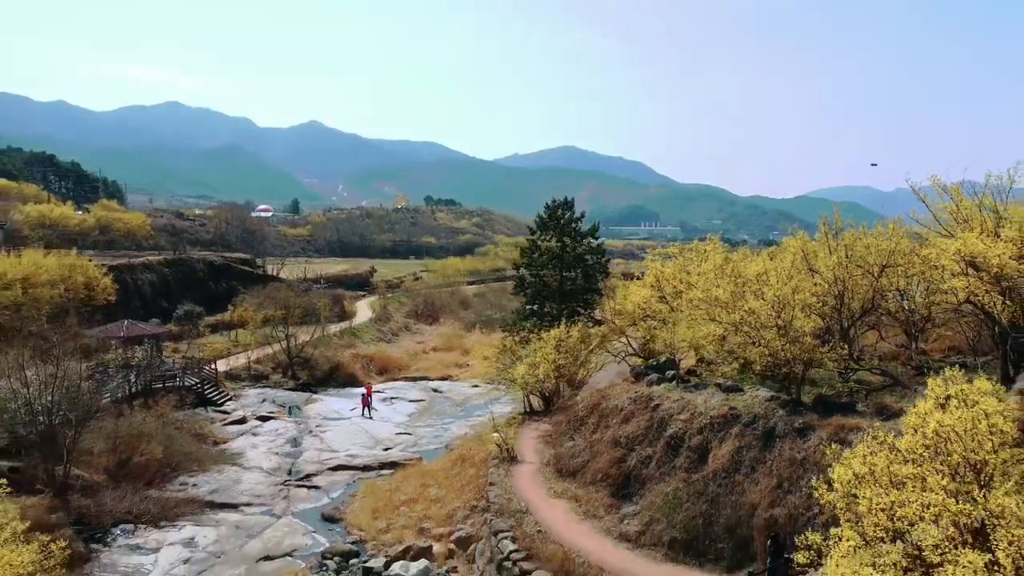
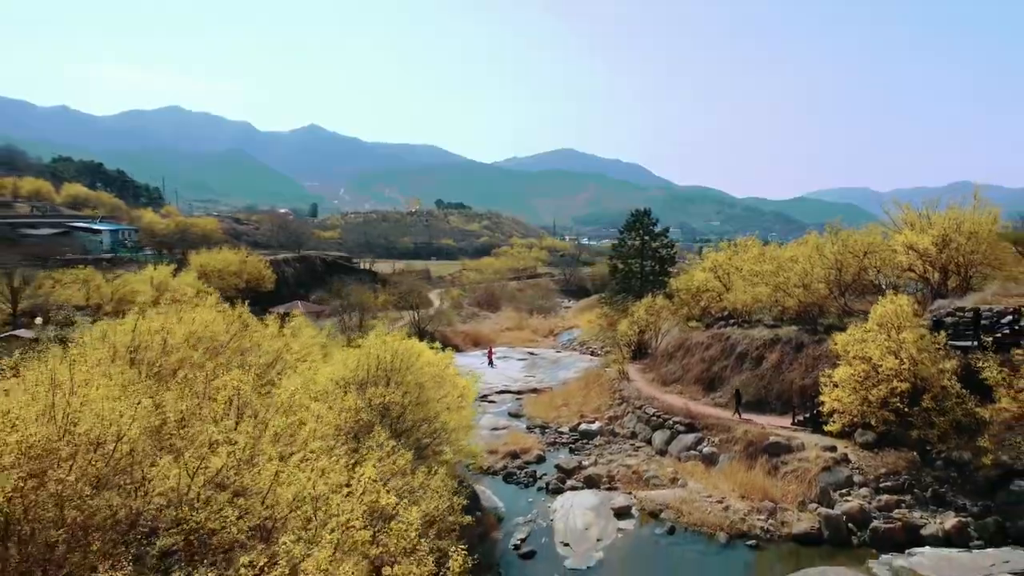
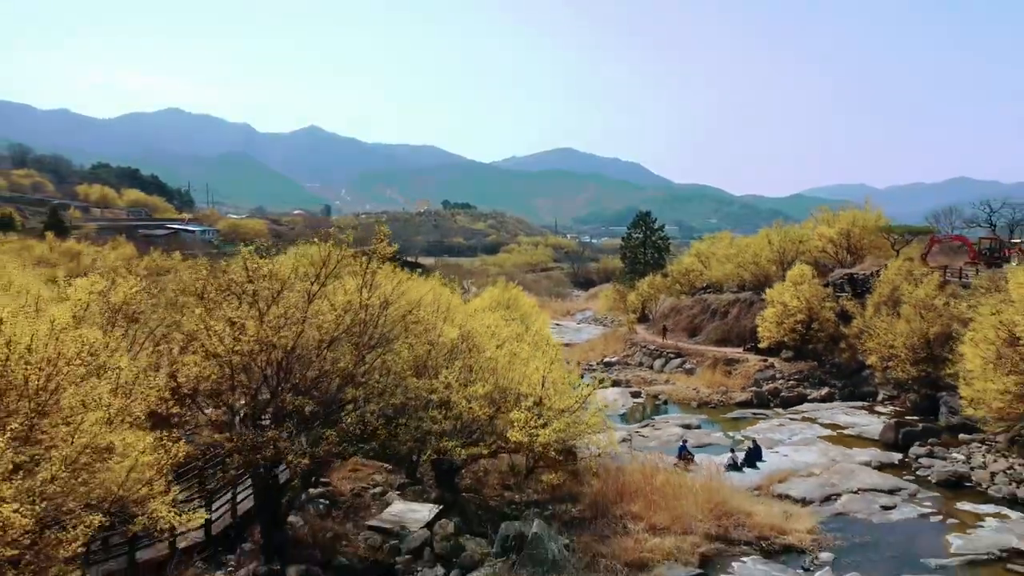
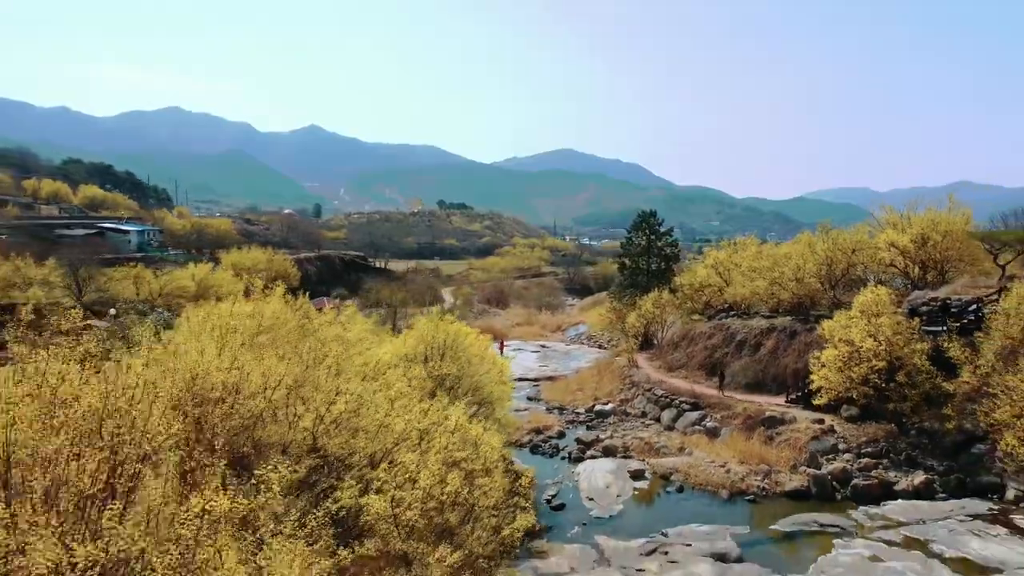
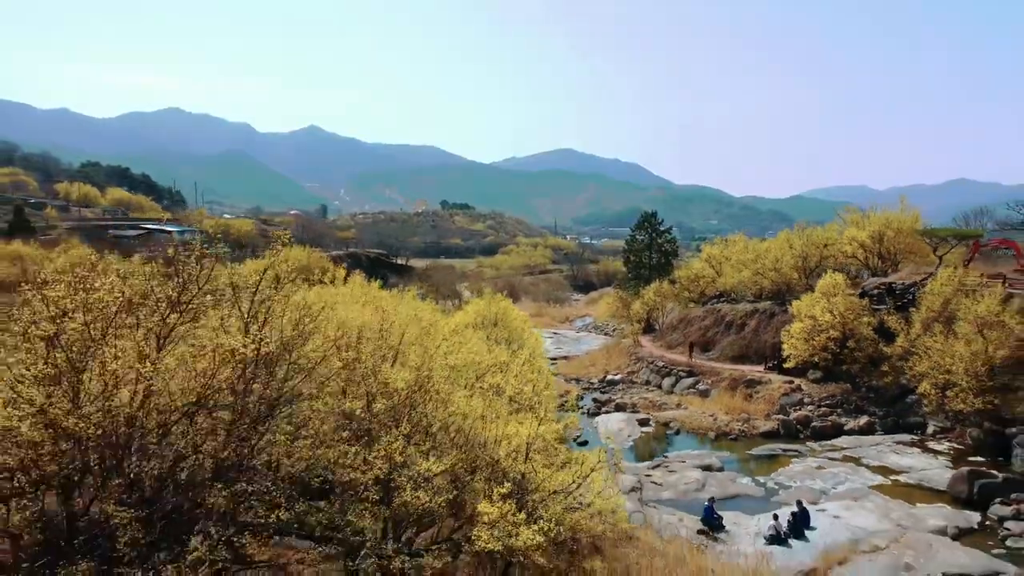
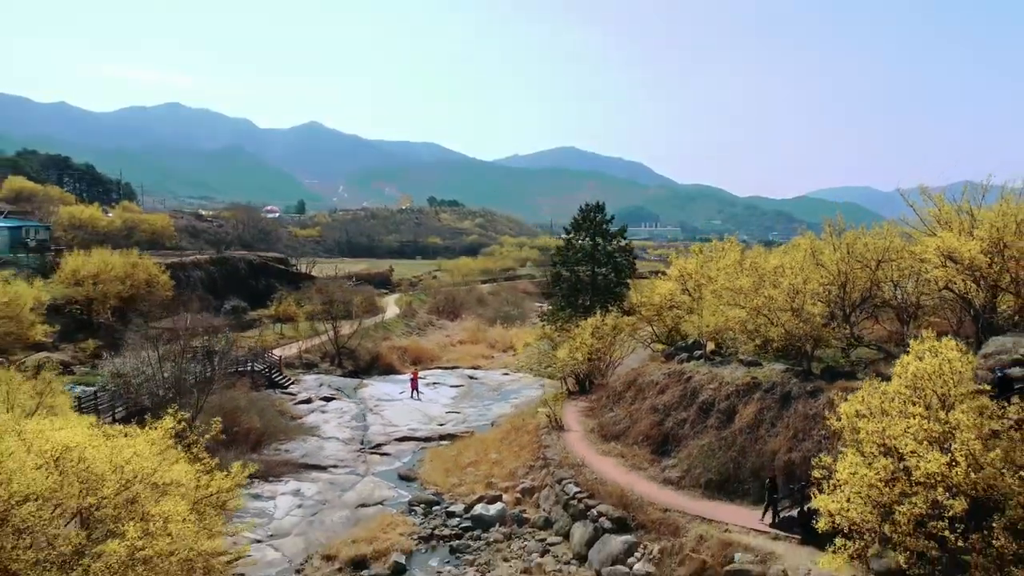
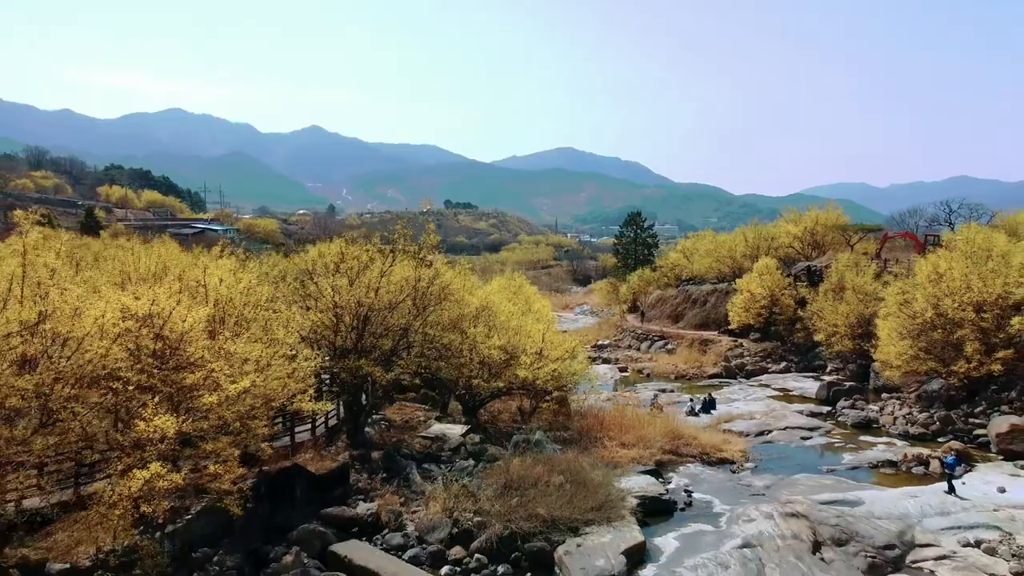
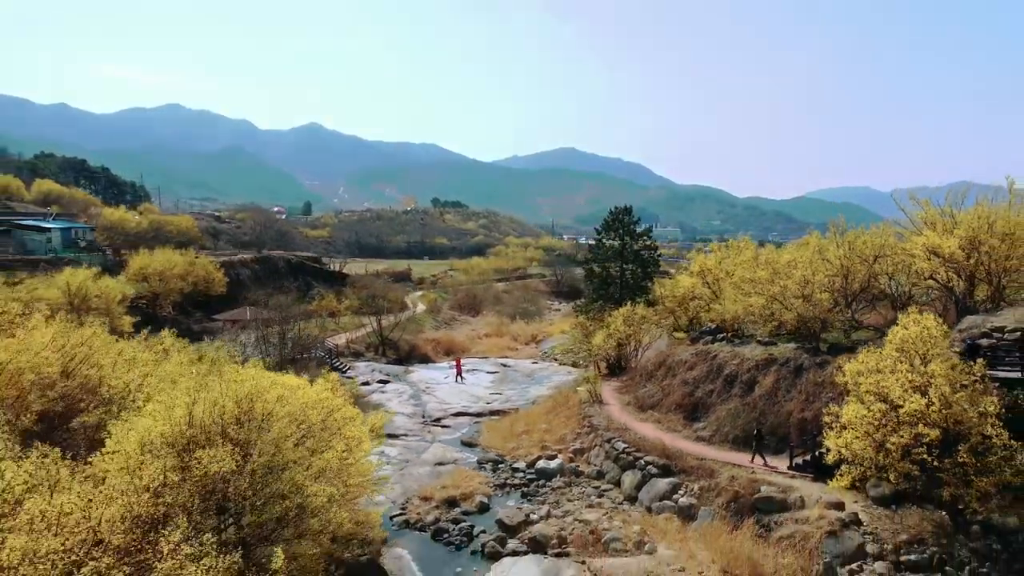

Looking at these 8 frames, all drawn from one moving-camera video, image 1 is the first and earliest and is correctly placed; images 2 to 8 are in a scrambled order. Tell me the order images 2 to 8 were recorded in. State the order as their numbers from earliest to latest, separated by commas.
6, 8, 2, 4, 5, 3, 7
